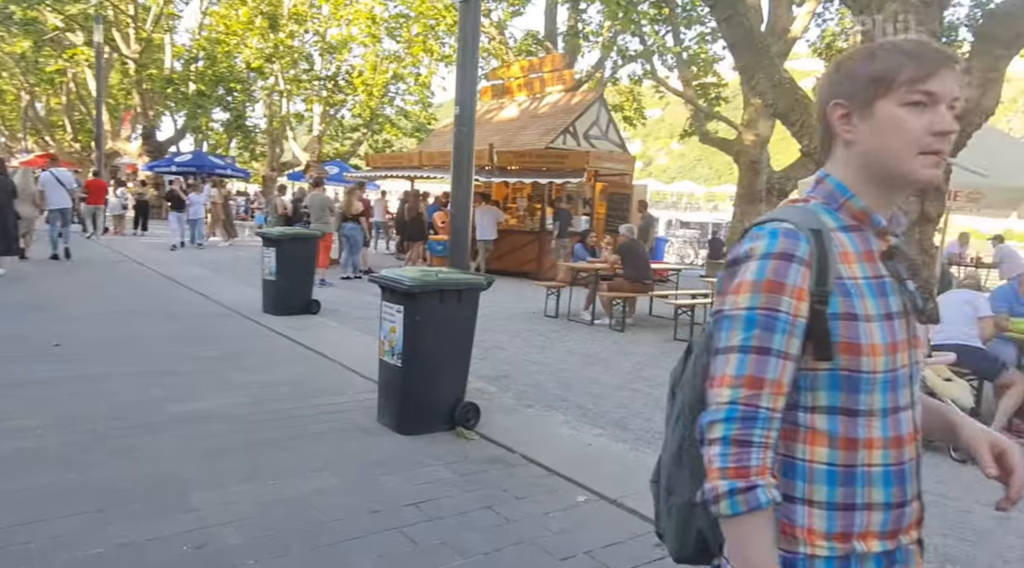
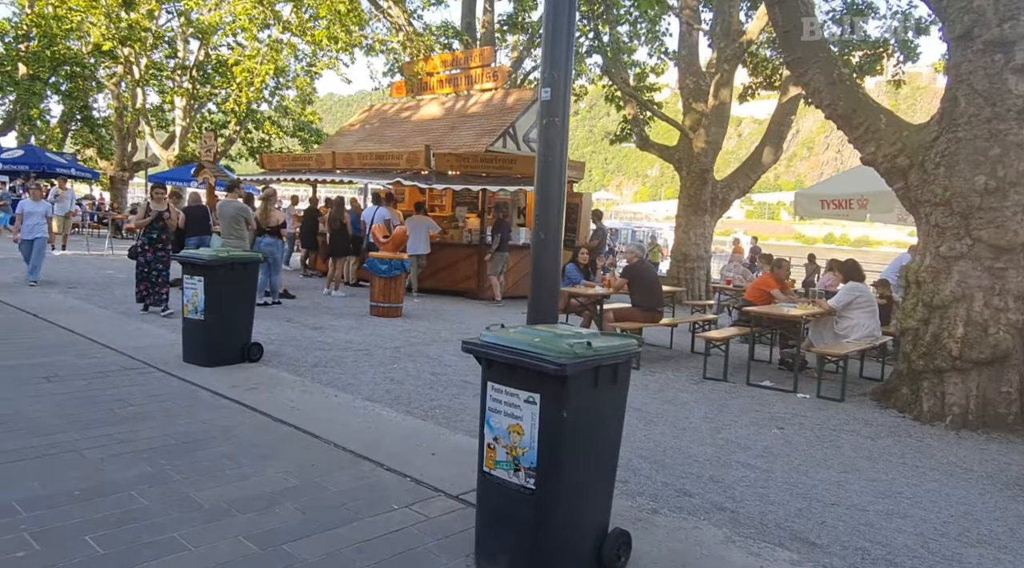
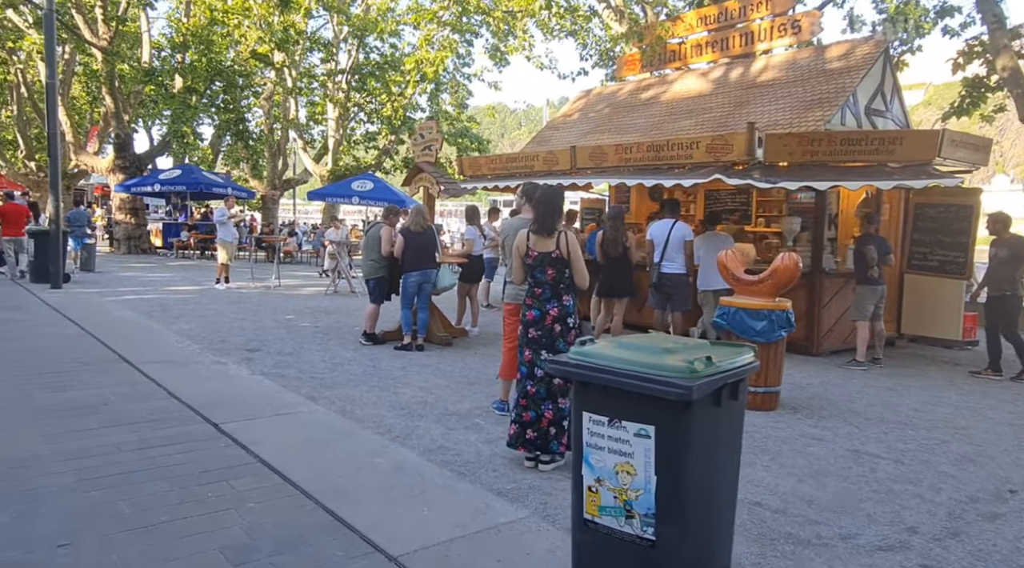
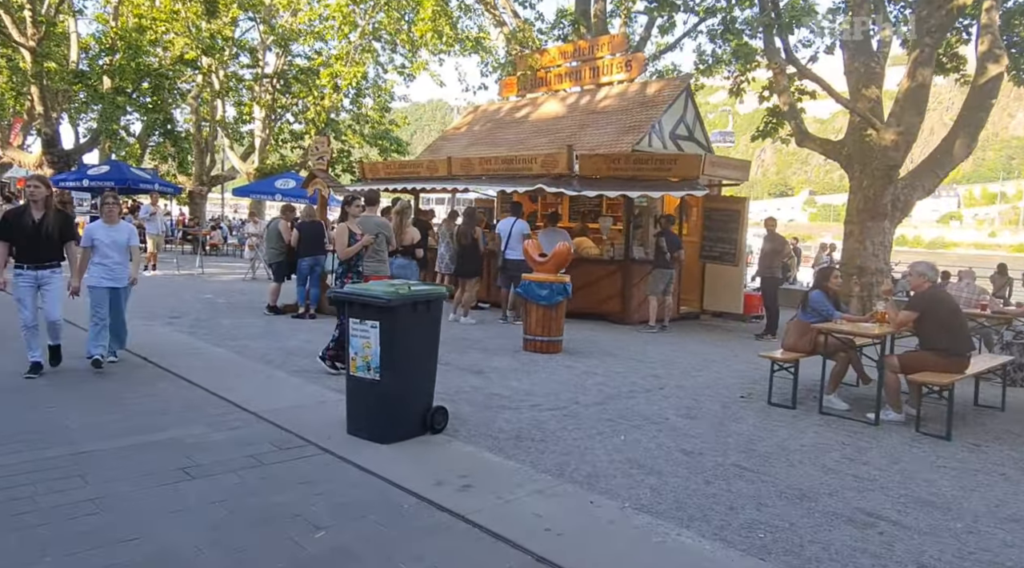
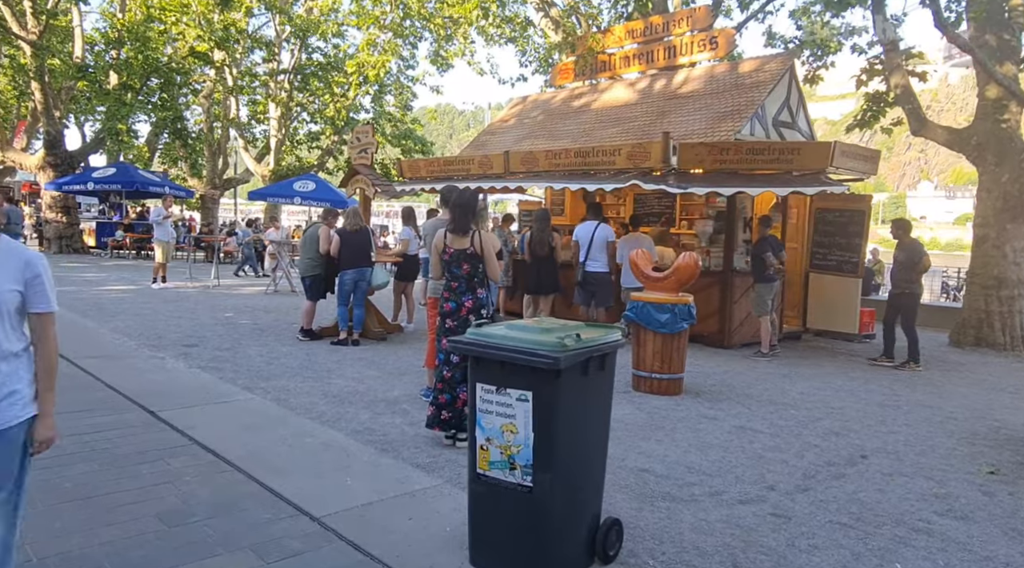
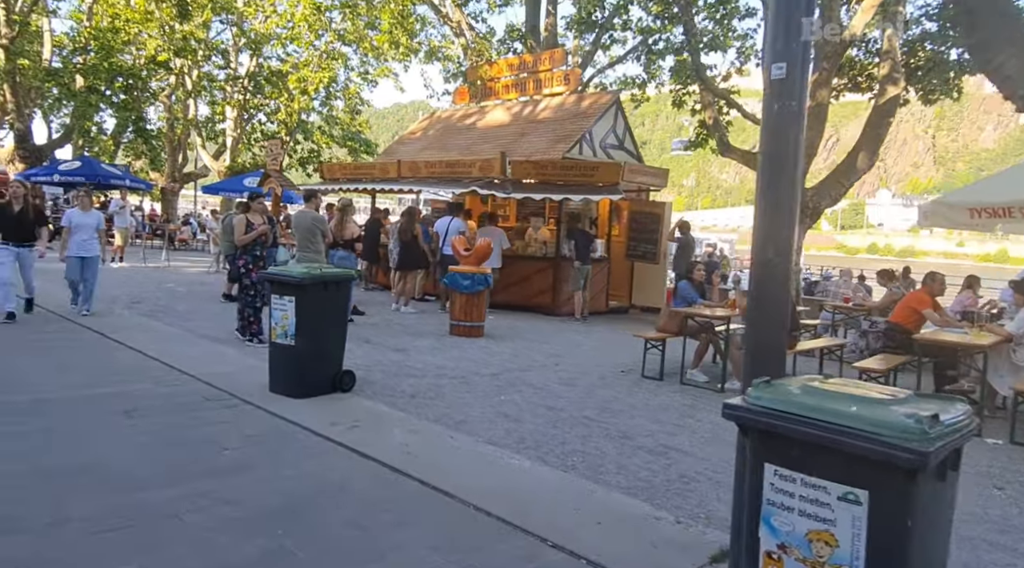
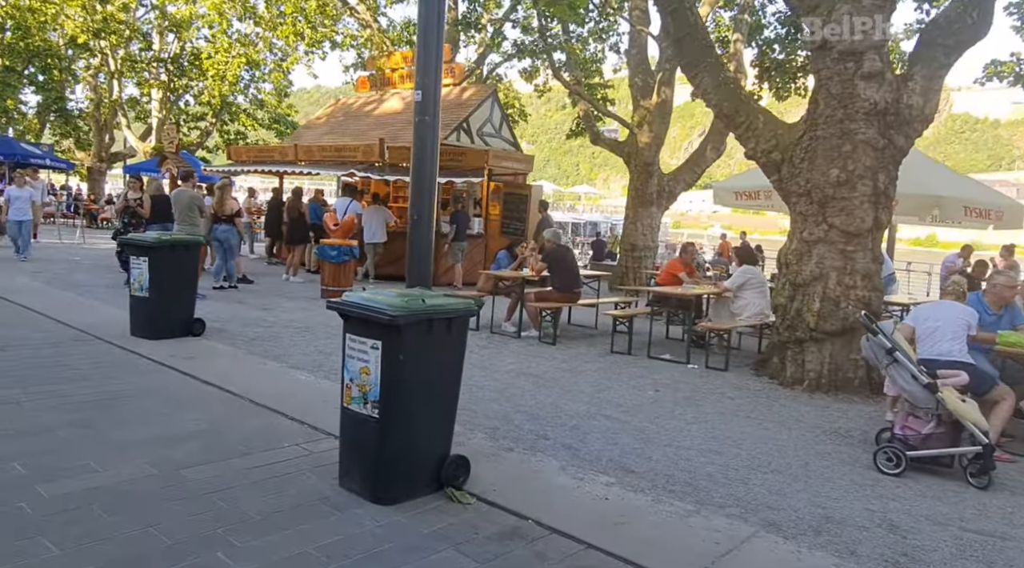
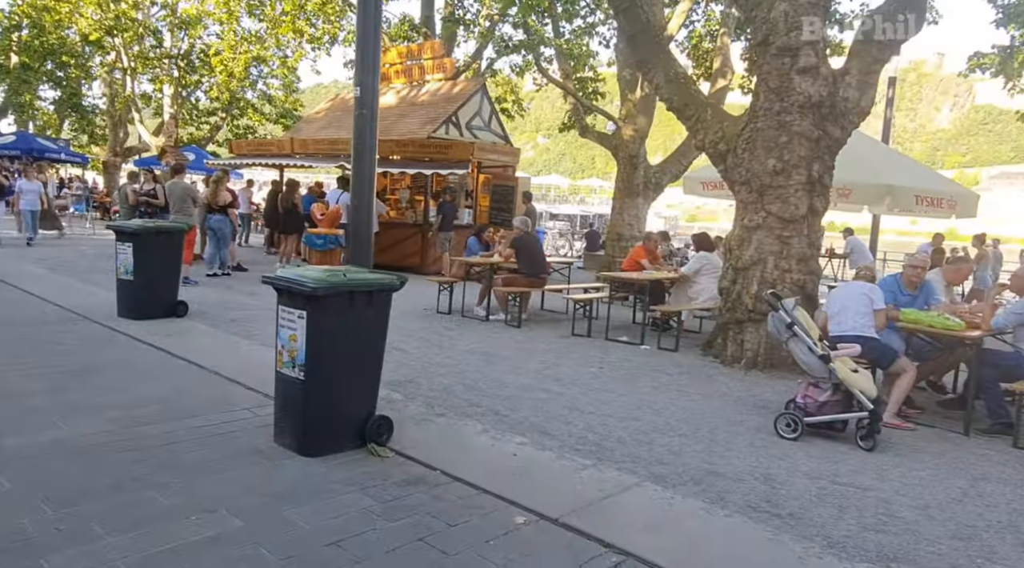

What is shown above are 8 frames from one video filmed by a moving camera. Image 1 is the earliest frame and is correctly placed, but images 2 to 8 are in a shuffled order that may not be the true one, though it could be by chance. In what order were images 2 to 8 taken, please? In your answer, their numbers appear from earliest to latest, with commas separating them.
8, 7, 2, 6, 4, 5, 3
